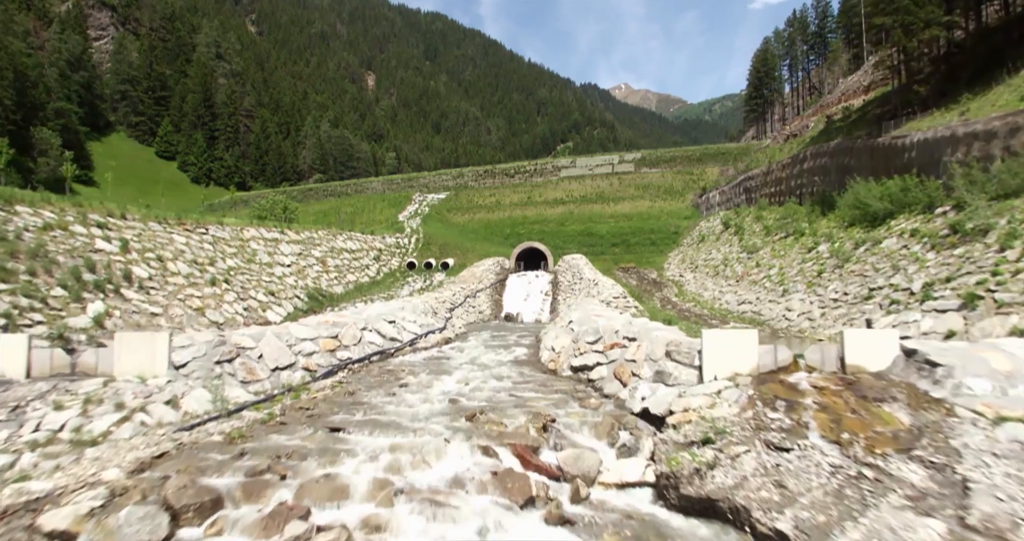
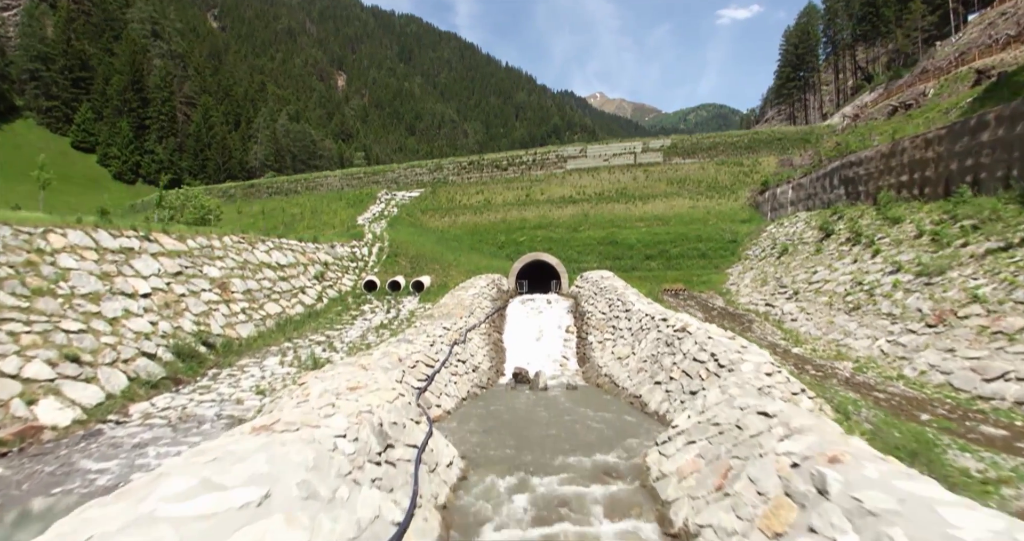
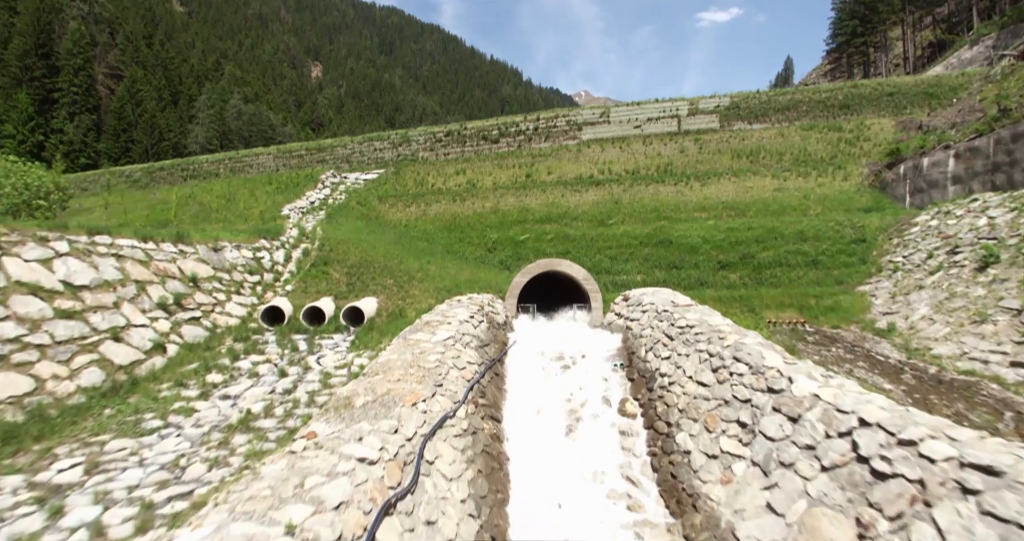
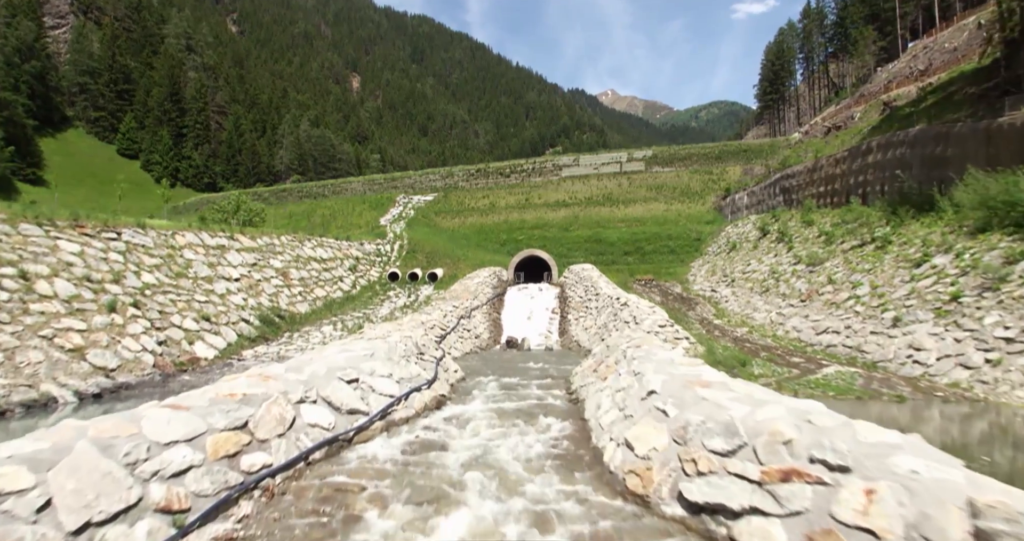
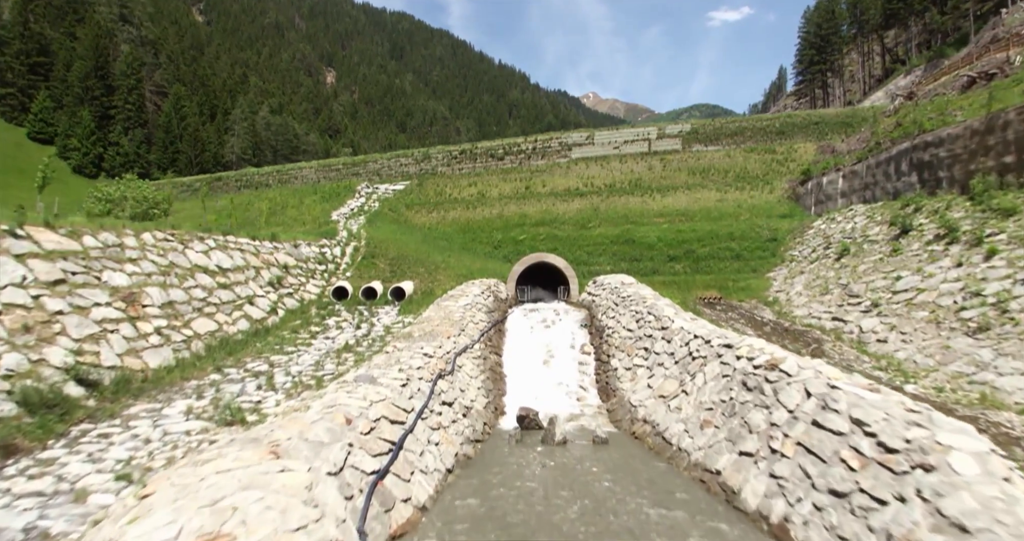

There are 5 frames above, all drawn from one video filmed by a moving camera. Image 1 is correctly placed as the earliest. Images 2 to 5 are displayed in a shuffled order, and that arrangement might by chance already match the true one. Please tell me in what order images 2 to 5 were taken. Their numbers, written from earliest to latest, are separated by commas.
4, 2, 5, 3
